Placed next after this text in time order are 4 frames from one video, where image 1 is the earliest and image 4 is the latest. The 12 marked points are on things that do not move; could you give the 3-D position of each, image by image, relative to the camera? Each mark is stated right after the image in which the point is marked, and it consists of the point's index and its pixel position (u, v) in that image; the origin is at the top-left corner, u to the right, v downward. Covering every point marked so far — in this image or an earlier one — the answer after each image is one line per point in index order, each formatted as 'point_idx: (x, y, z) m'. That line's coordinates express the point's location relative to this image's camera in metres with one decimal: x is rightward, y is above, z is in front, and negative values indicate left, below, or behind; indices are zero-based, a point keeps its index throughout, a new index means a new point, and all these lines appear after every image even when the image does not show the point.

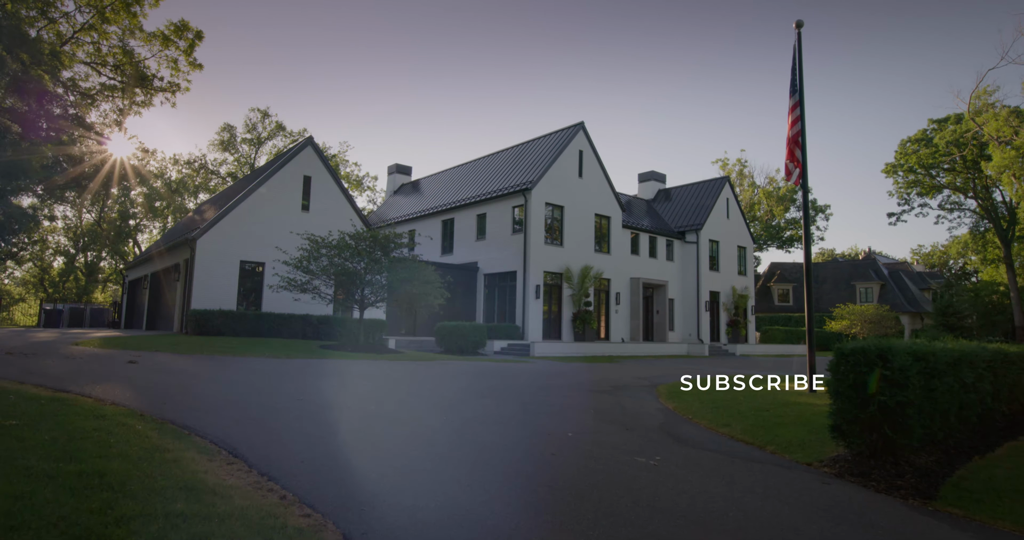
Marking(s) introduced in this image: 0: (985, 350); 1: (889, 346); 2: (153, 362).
0: (+5.8, -1.0, +7.2) m
1: (+3.7, -0.7, +5.8) m
2: (-6.6, -1.7, +10.7) m
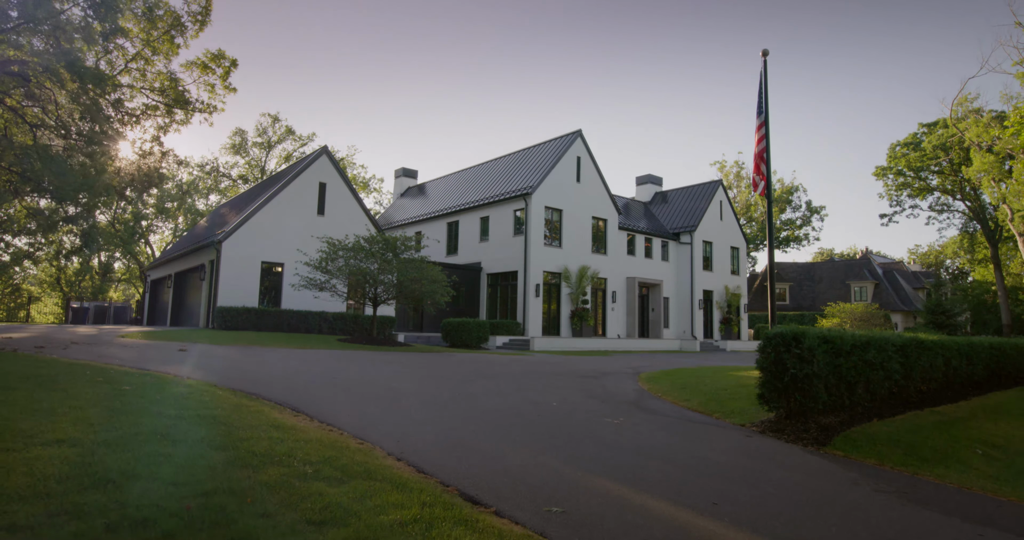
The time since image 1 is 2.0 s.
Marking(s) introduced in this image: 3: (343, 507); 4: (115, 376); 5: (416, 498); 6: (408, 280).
0: (+5.8, -1.0, +8.8) m
1: (+3.7, -0.8, +7.4) m
2: (-6.6, -1.7, +12.3) m
3: (-1.1, -1.5, +3.7) m
4: (-5.1, -1.4, +7.5) m
5: (-0.6, -1.5, +4.0) m
6: (-3.2, -0.3, +18.1) m
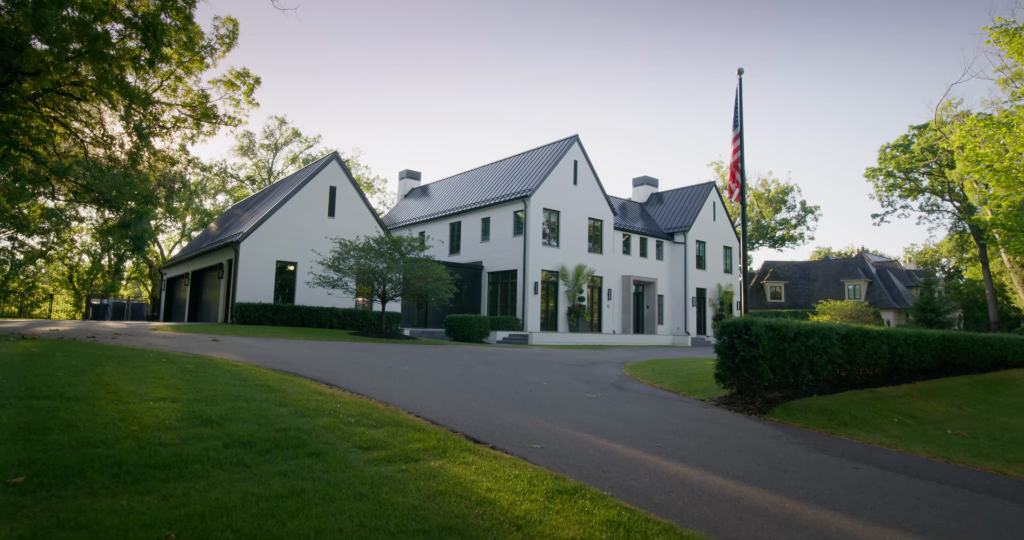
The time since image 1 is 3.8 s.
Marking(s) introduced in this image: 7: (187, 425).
0: (+5.7, -1.0, +10.2) m
1: (+3.6, -0.7, +8.8) m
2: (-6.6, -1.7, +13.8) m
3: (-1.1, -1.5, +5.1) m
4: (-5.2, -1.3, +8.9) m
5: (-0.7, -1.5, +5.4) m
6: (-3.3, -0.2, +19.6) m
7: (-2.8, -1.3, +5.0) m
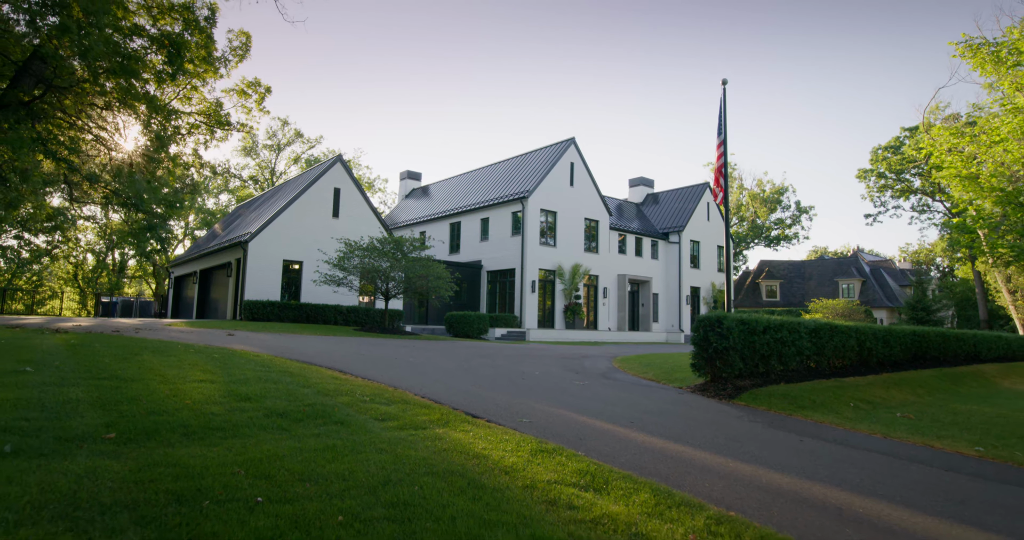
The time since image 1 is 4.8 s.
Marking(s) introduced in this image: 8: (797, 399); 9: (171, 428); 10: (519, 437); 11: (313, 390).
0: (+5.6, -1.0, +11.1) m
1: (+3.5, -0.7, +9.7) m
2: (-6.7, -1.6, +14.7) m
3: (-1.2, -1.5, +6.0) m
4: (-5.3, -1.3, +9.9) m
5: (-0.8, -1.5, +6.3) m
6: (-3.4, -0.2, +20.5) m
7: (-2.9, -1.3, +5.9) m
8: (+4.4, -2.0, +9.0) m
9: (-2.8, -1.3, +4.8) m
10: (+0.1, -1.6, +5.5) m
11: (-2.3, -1.4, +6.8) m
